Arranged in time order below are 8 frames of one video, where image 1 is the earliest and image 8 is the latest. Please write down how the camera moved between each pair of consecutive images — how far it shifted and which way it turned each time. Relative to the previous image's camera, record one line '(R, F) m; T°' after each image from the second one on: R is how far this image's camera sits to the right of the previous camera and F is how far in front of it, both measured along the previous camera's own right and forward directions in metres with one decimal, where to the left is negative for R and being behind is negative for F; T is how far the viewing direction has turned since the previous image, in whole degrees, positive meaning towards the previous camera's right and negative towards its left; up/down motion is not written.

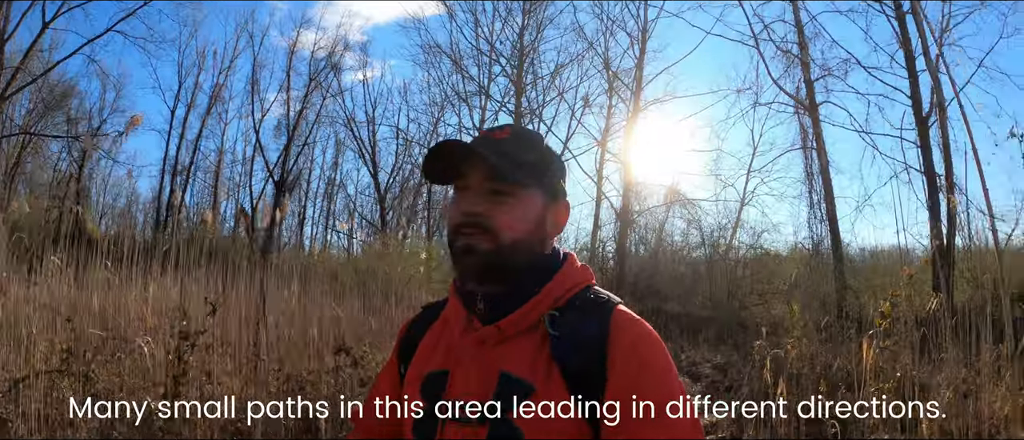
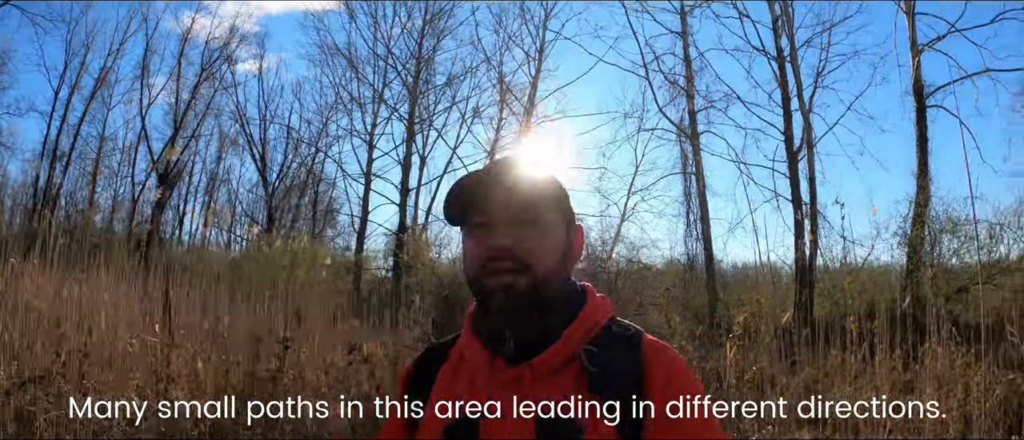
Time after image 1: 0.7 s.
(-0.7, -0.1) m; +11°
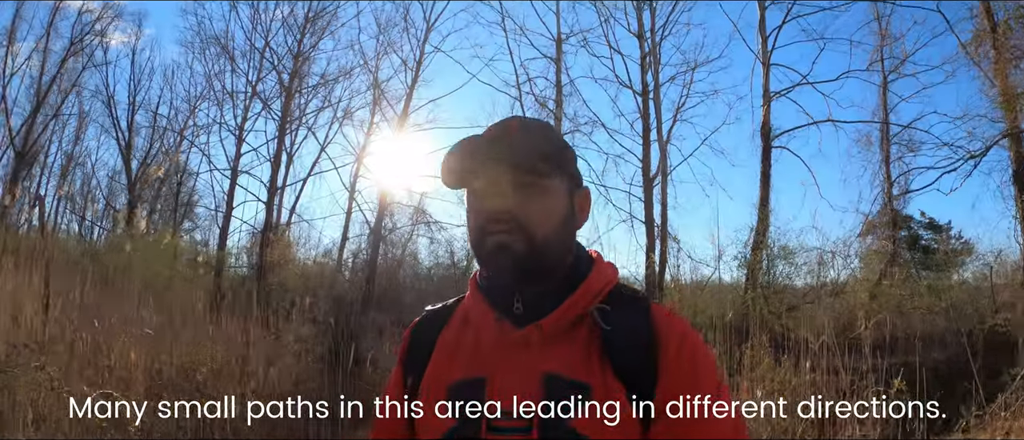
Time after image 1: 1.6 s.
(-0.7, -0.1) m; +13°
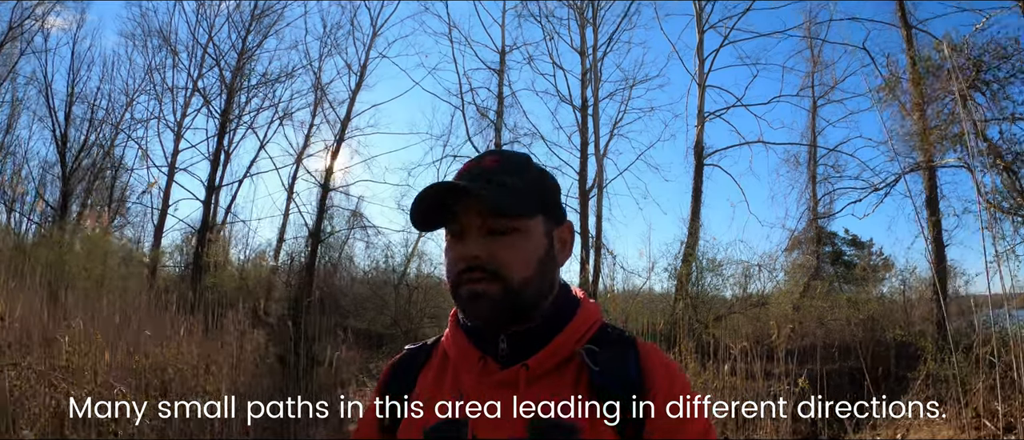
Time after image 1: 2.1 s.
(+1.4, +0.7) m; -30°
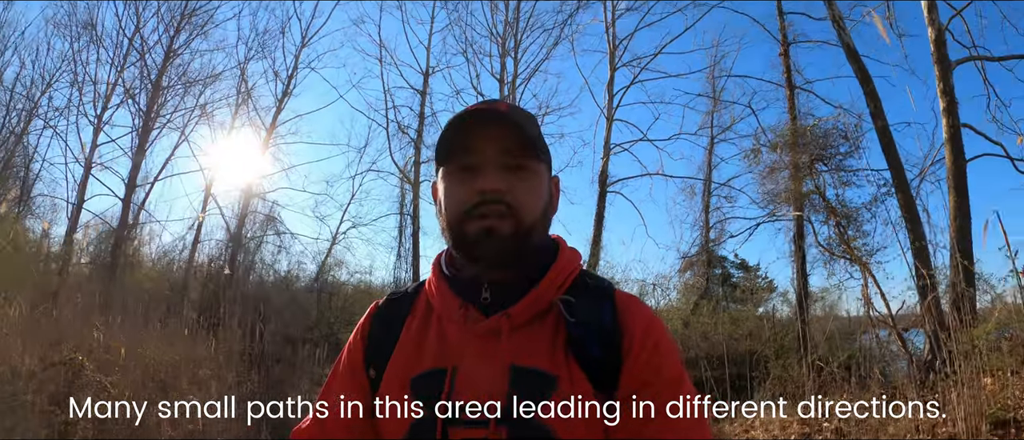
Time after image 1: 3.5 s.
(0.0, -0.1) m; +7°
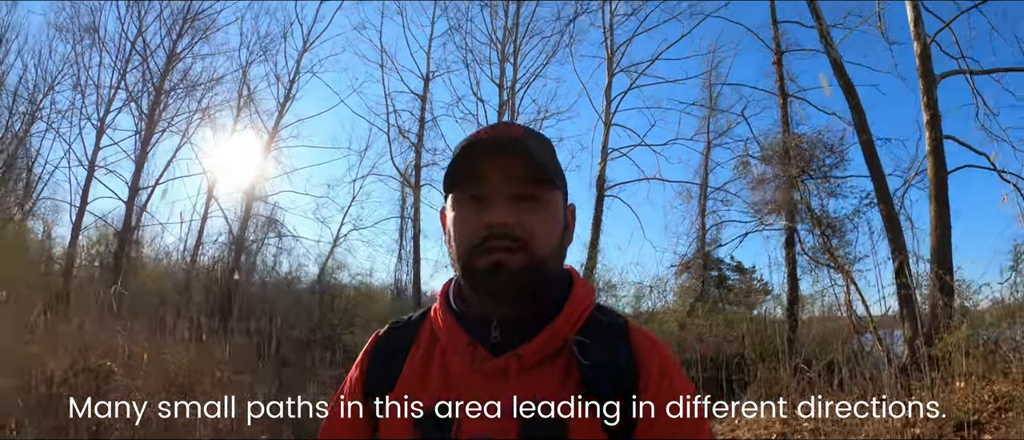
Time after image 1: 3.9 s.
(0.0, 0.0) m; 0°
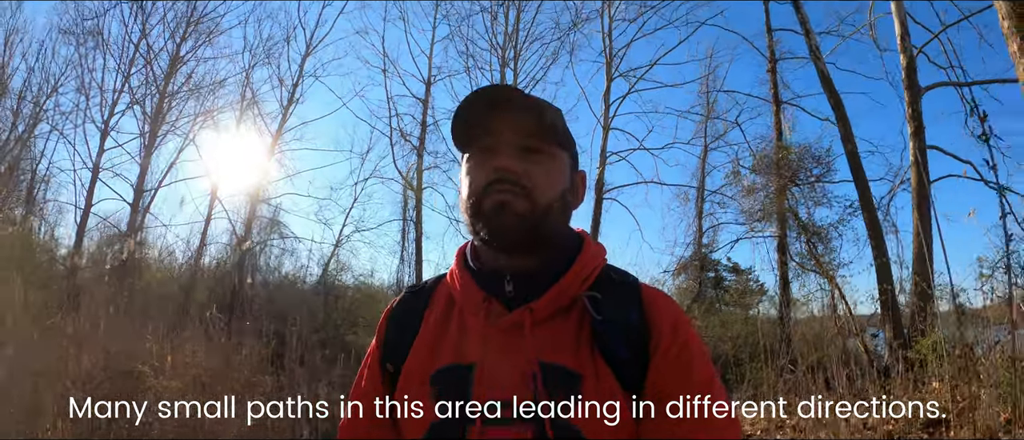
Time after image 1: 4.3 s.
(0.0, 0.0) m; 0°
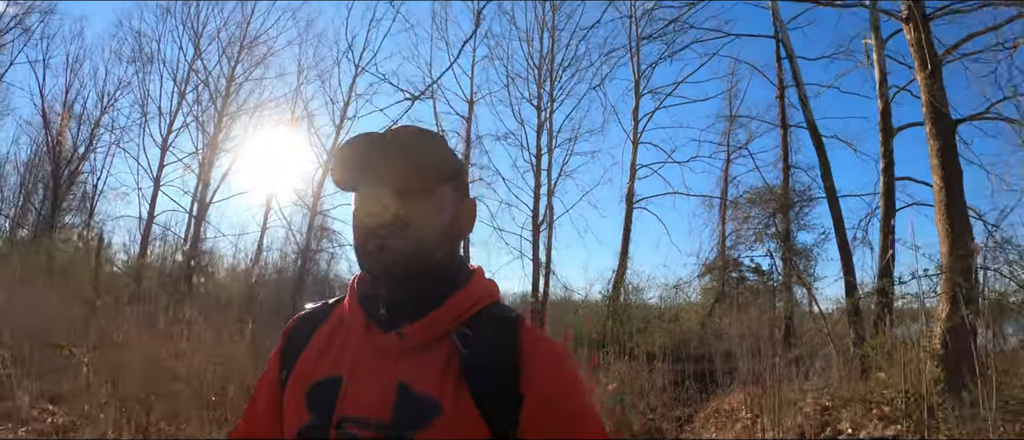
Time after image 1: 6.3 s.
(+0.1, 0.0) m; -5°
